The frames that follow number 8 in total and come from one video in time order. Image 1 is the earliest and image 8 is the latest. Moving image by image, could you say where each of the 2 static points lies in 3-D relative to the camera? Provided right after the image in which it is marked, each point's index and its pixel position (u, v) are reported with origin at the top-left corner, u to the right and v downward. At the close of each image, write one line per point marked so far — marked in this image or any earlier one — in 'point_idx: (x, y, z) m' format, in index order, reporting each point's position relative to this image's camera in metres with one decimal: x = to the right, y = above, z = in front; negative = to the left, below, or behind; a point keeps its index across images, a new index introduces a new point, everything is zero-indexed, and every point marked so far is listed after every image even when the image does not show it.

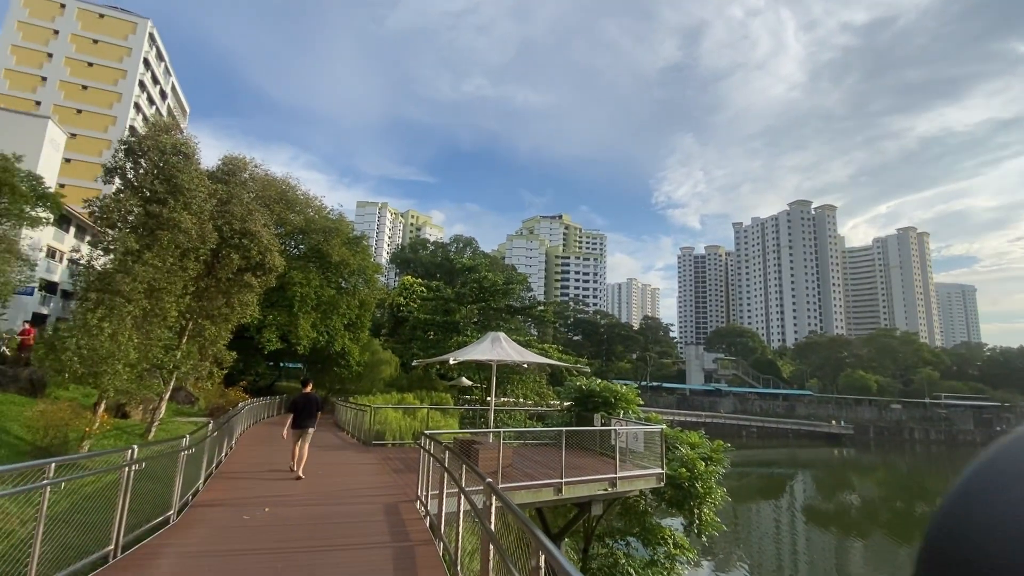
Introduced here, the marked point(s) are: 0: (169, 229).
0: (-9.1, +1.6, +12.7) m
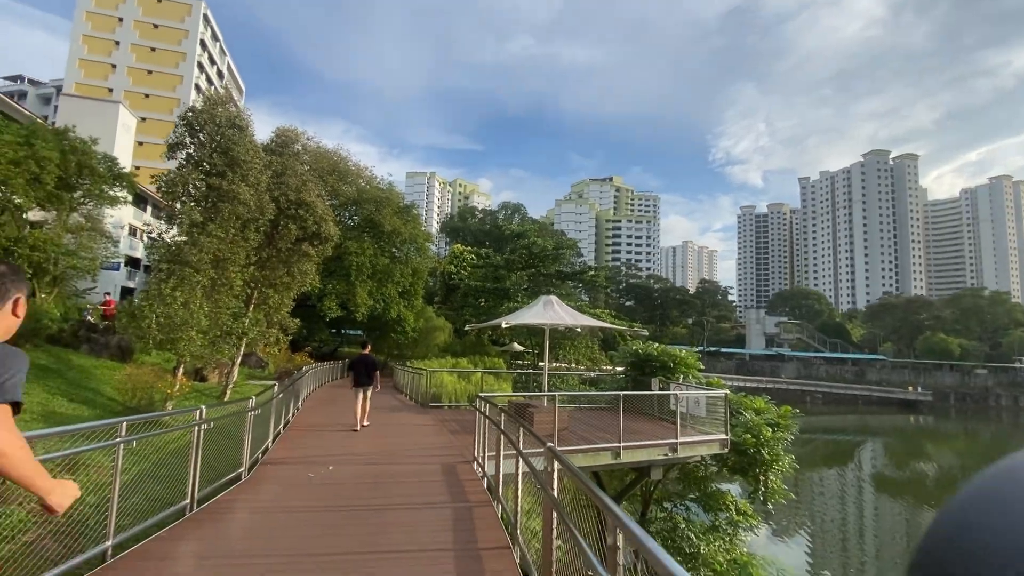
0: (-7.7, +2.4, +13.1) m
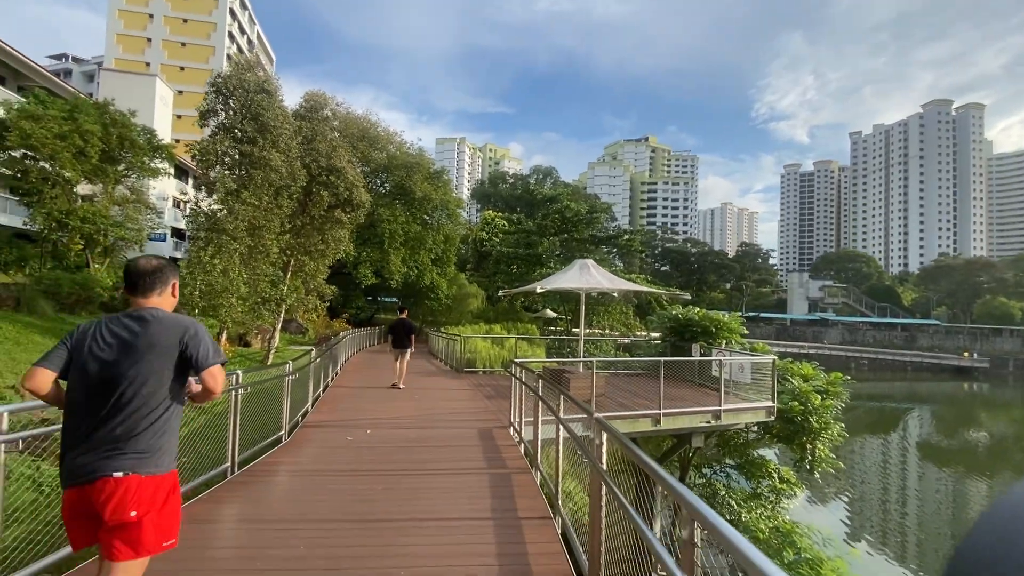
0: (-6.8, +3.3, +13.0) m
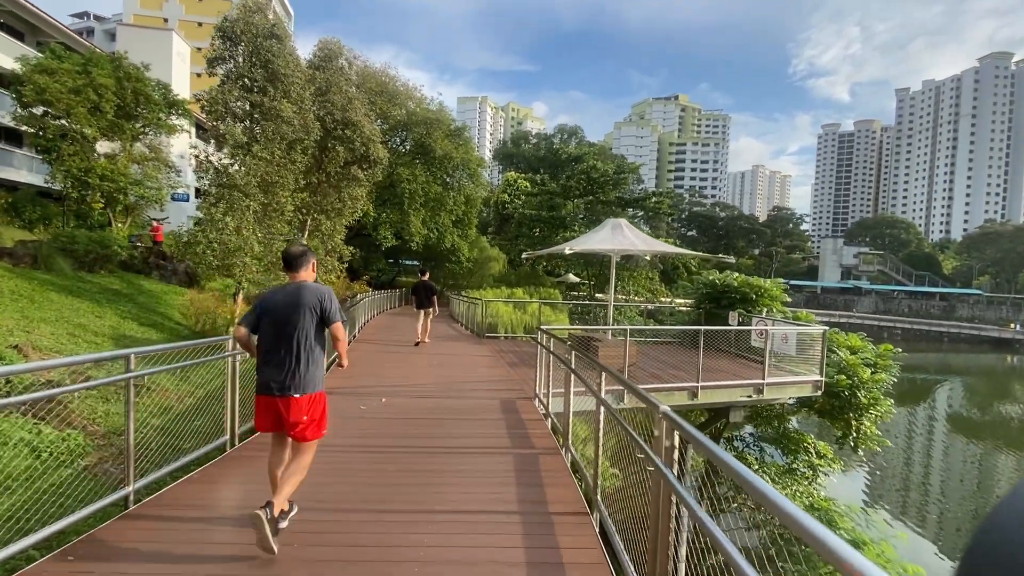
0: (-6.2, +4.4, +12.3) m
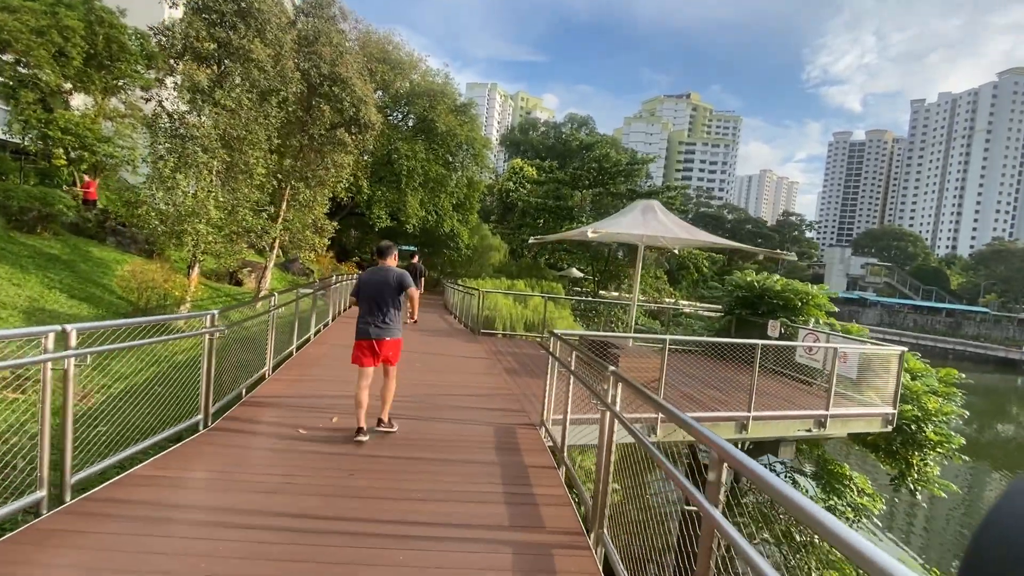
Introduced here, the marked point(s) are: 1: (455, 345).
0: (-5.9, +4.9, +10.4) m
1: (-1.2, -1.2, +10.0) m
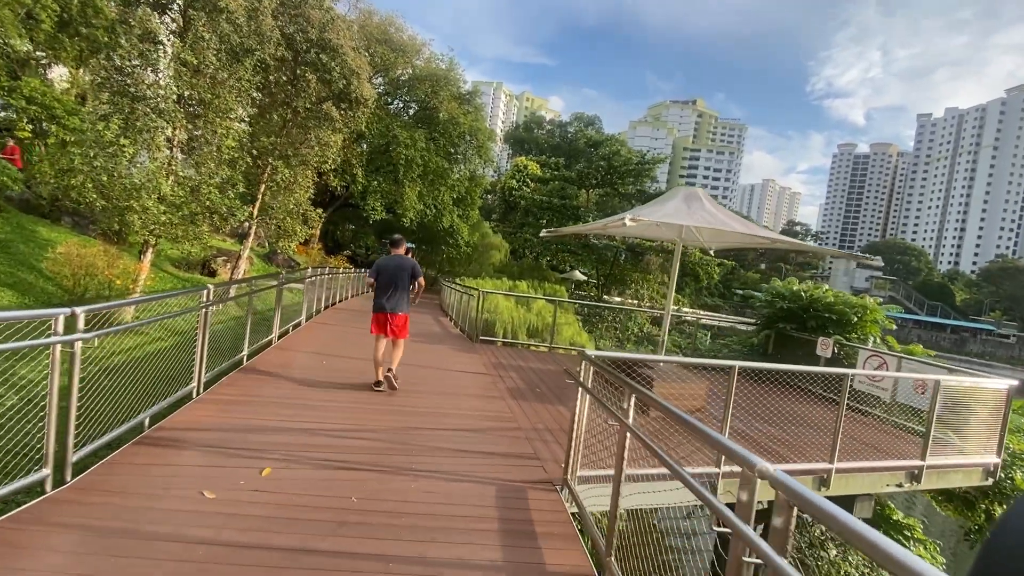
0: (-5.6, +5.1, +8.9) m
1: (-1.1, -1.2, +8.5) m
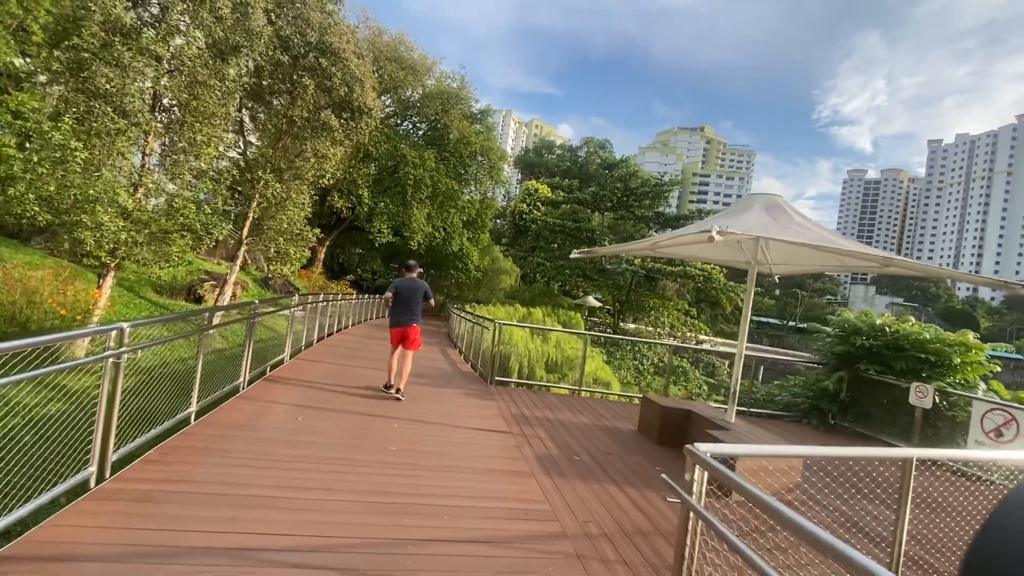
0: (-5.2, +4.6, +7.8) m
1: (-0.8, -1.7, +7.0) m
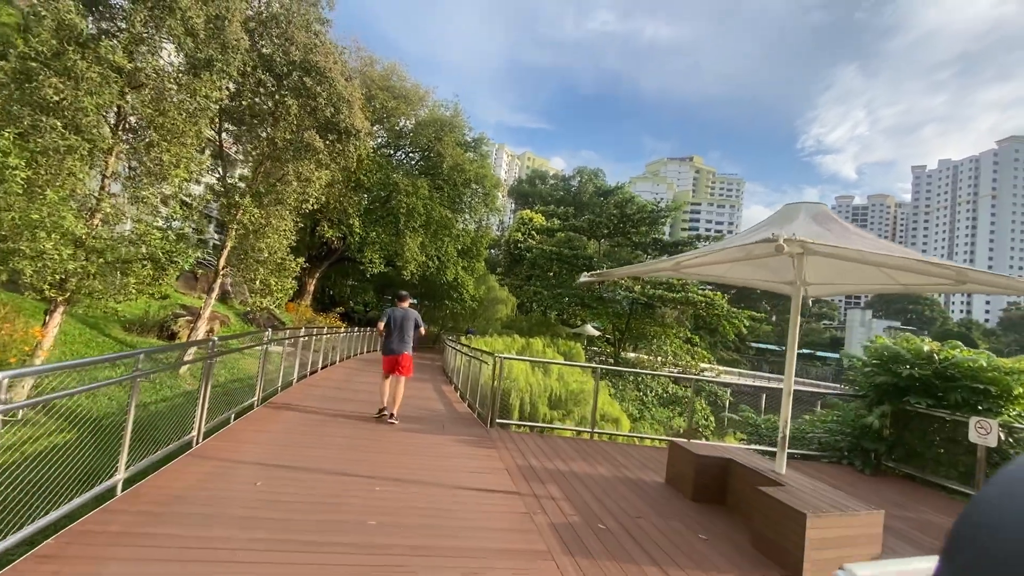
0: (-5.3, +4.1, +7.2) m
1: (-0.7, -2.0, +6.0) m
